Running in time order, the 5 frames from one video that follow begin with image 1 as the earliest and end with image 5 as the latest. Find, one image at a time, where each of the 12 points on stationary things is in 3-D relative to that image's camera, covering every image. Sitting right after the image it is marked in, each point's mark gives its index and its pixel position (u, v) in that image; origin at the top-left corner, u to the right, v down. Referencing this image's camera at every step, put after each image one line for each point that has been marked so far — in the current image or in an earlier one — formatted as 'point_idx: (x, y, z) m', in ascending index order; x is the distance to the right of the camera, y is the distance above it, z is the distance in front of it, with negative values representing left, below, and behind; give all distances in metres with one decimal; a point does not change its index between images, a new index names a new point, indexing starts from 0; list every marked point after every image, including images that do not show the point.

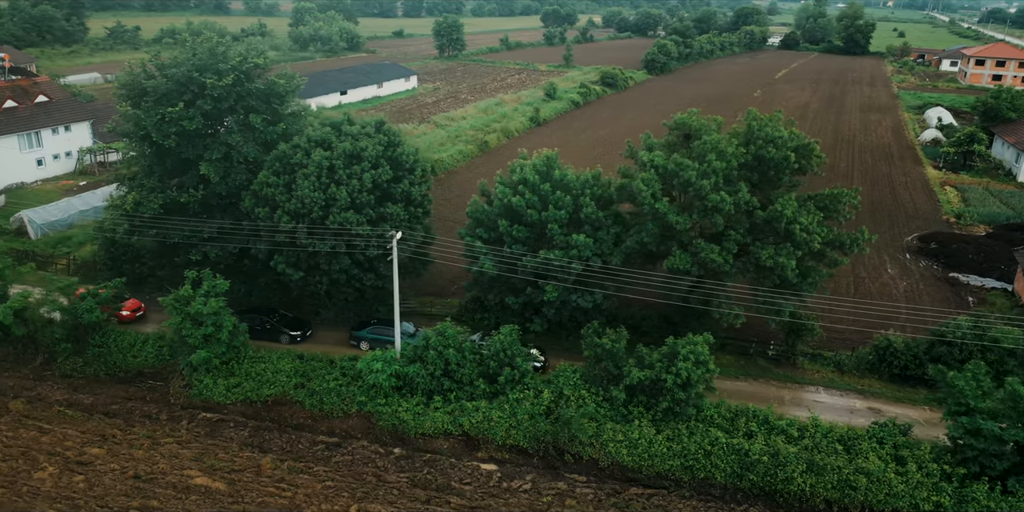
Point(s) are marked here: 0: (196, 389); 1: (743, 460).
0: (-8.3, -3.5, +19.2) m
1: (+5.1, -4.6, +16.4) m
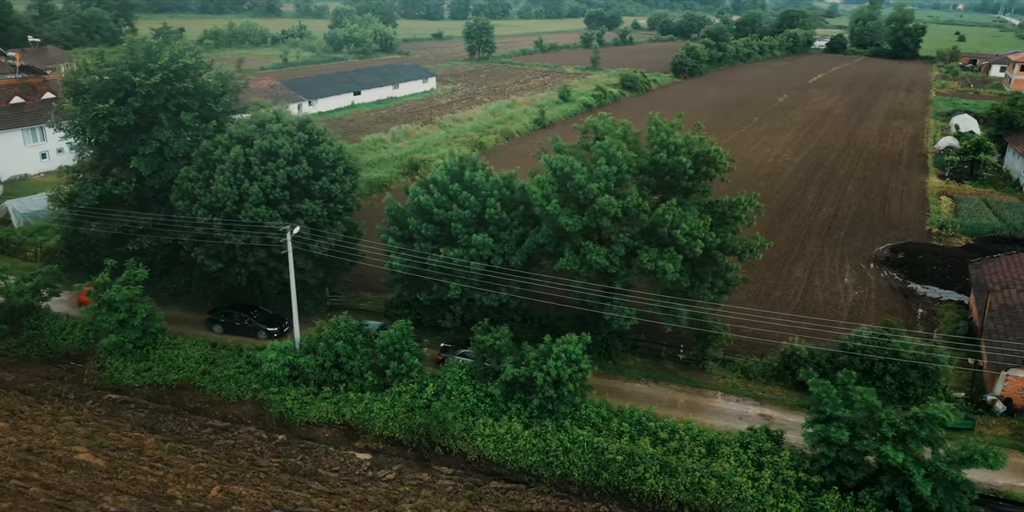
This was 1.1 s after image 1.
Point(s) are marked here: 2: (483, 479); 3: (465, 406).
0: (-11.2, -3.2, +20.2) m
1: (+2.0, -4.6, +16.5) m
2: (-0.7, -5.2, +16.9) m
3: (-1.2, -3.7, +18.1) m
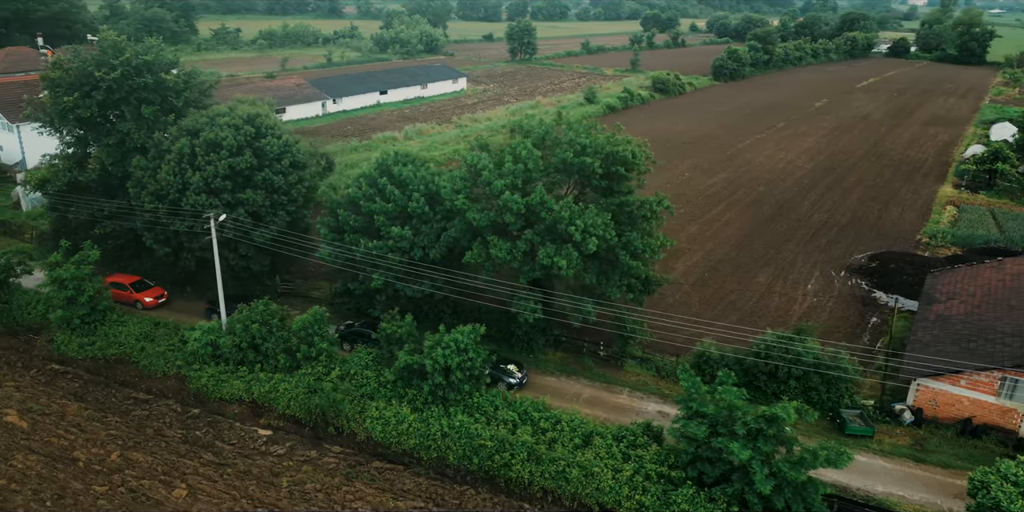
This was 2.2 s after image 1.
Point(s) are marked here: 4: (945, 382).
0: (-13.7, -2.6, +21.9) m
1: (-0.9, -4.4, +17.1) m
2: (-3.5, -4.9, +17.7) m
3: (-3.9, -3.5, +18.9) m
4: (+11.2, -3.3, +18.9) m
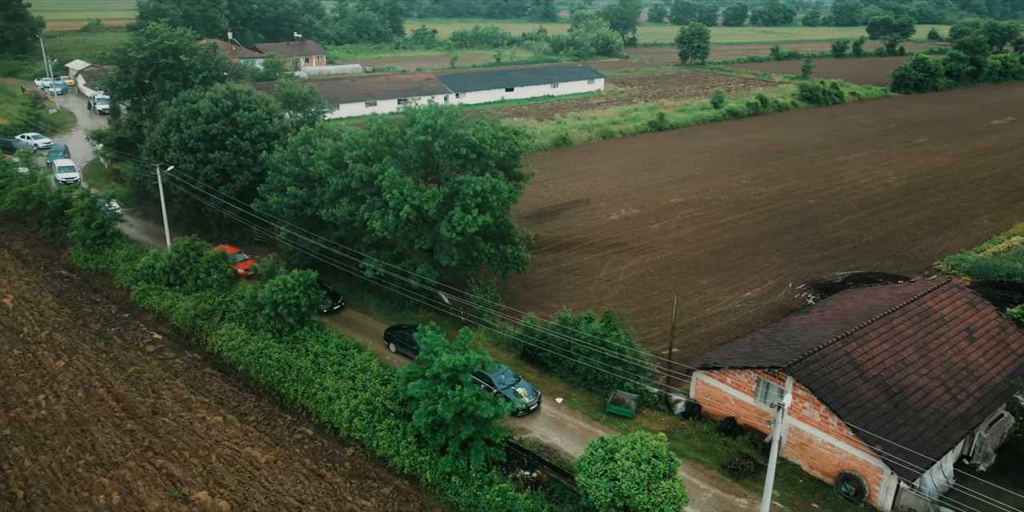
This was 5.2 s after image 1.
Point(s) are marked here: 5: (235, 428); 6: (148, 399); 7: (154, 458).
0: (-17.5, 0.0, +28.9) m
1: (-6.9, -3.0, +20.7) m
2: (-9.3, -3.3, +22.0) m
3: (-9.1, -1.8, +23.2) m
4: (+5.3, -3.2, +18.9) m
5: (-7.1, -4.4, +18.8) m
6: (-9.9, -3.9, +19.8) m
7: (-8.5, -4.8, +17.4) m
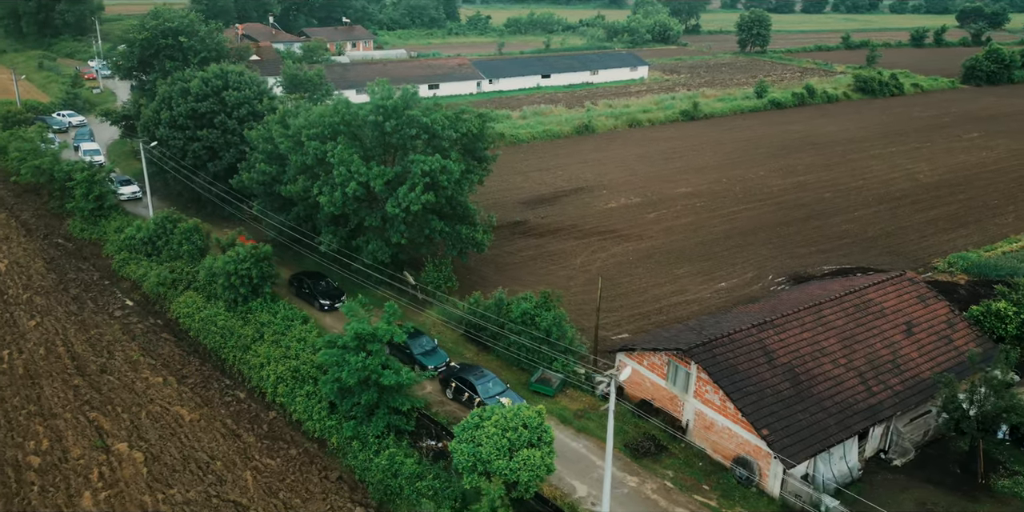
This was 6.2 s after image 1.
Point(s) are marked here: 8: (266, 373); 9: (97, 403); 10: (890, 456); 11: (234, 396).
0: (-18.5, +1.3, +31.0) m
1: (-8.8, -2.2, +21.8) m
2: (-11.1, -2.4, +23.4) m
3: (-10.7, -0.9, +24.6) m
4: (+3.2, -2.8, +18.9) m
5: (-9.3, -3.6, +19.9) m
6: (-11.9, -2.9, +21.2) m
7: (-10.8, -3.9, +18.7) m
8: (-6.7, -3.1, +19.8) m
9: (-10.8, -3.8, +19.0) m
10: (+9.0, -4.8, +17.4) m
11: (-7.5, -3.8, +19.8) m
